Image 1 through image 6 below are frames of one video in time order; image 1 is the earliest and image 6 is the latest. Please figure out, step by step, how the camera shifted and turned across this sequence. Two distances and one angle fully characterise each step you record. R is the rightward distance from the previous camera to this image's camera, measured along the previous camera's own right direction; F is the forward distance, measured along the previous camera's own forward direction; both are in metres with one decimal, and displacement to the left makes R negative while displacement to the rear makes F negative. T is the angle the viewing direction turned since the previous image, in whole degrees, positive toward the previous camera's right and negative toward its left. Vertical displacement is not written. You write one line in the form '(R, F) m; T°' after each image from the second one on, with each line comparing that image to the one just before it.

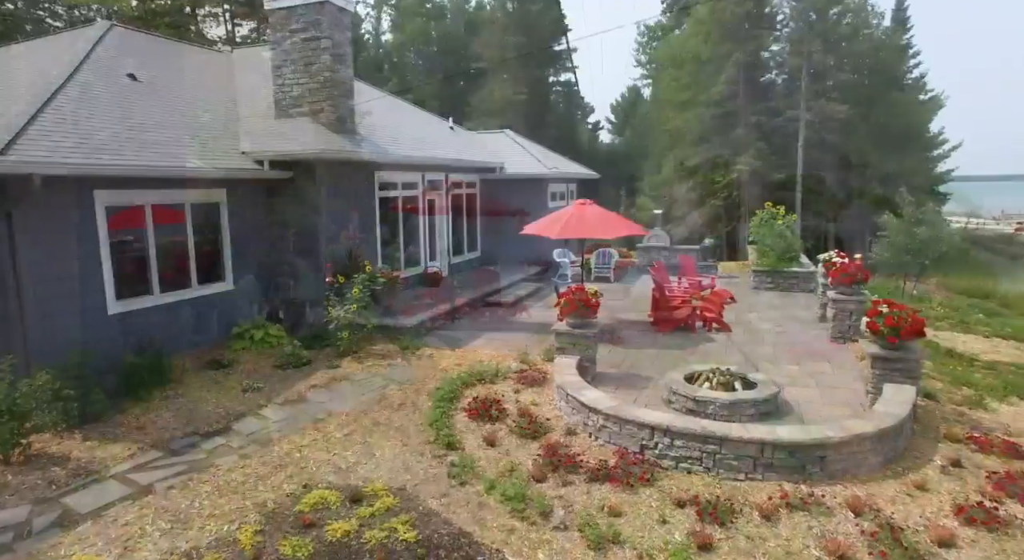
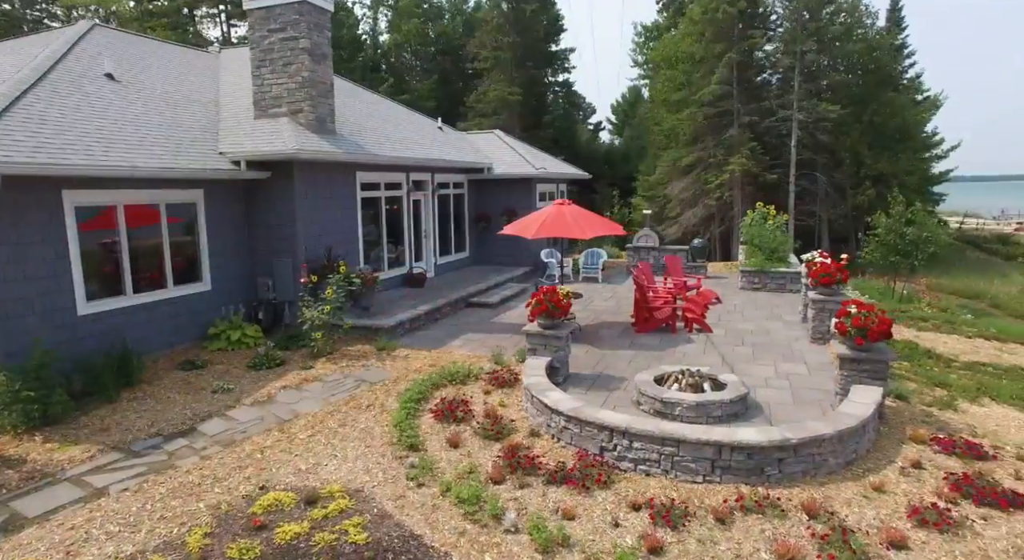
(+0.4, 0.0) m; 0°
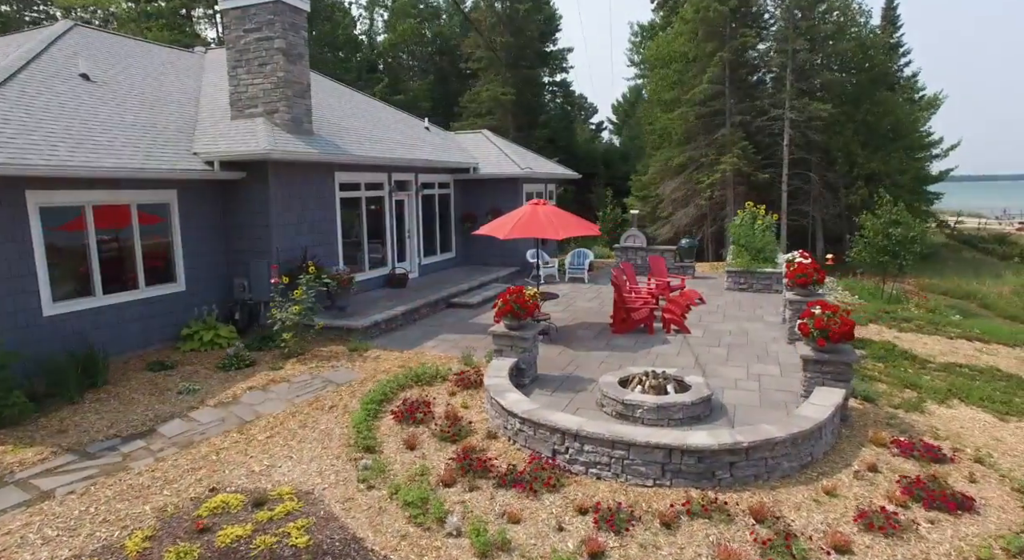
(+0.4, 0.0) m; 0°
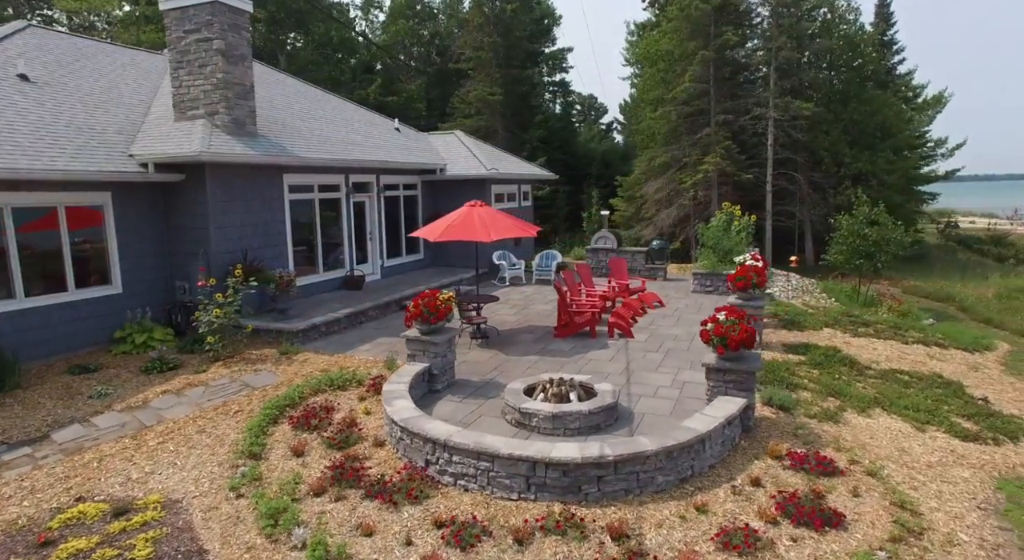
(+1.1, +0.1) m; -1°
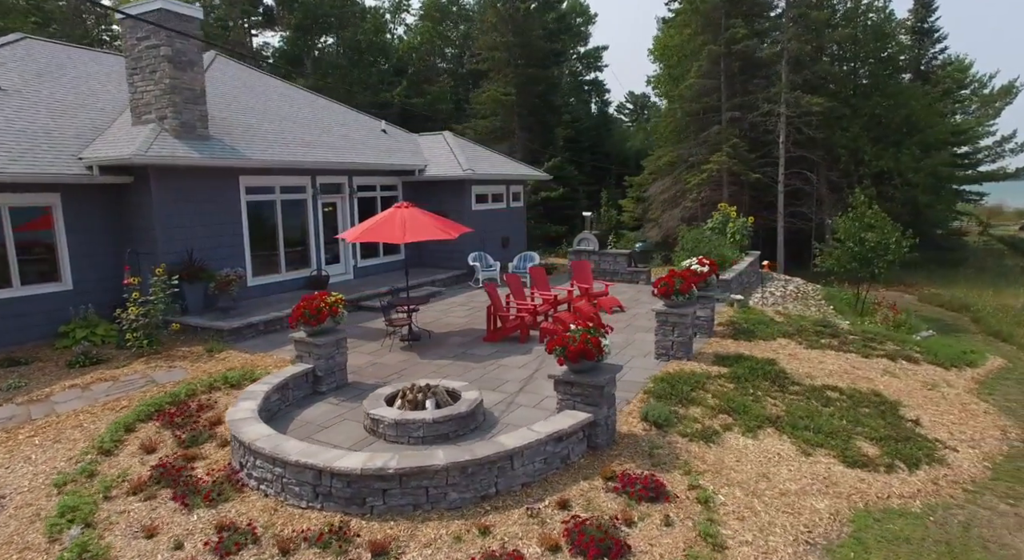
(+1.9, +0.3) m; -6°
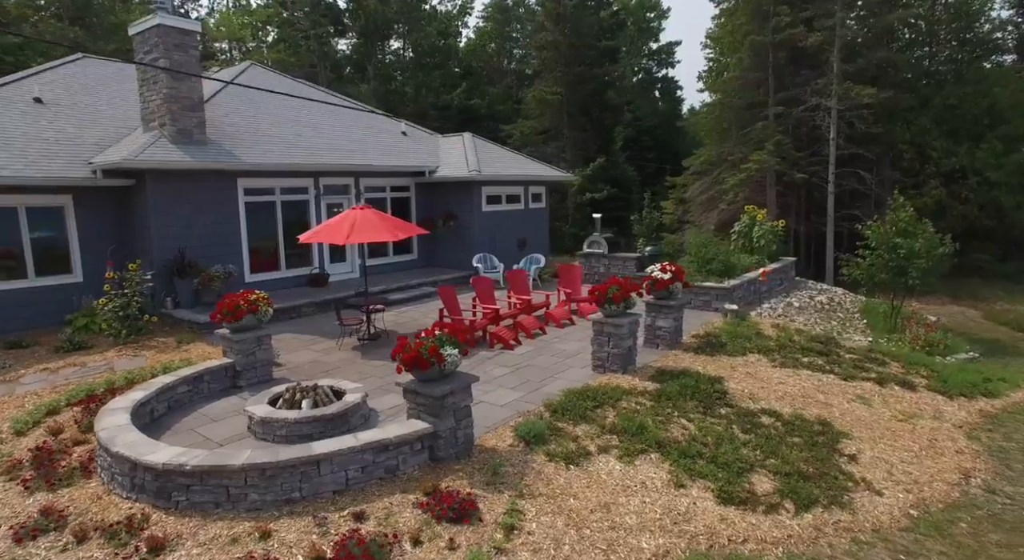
(+2.0, +0.3) m; -9°
